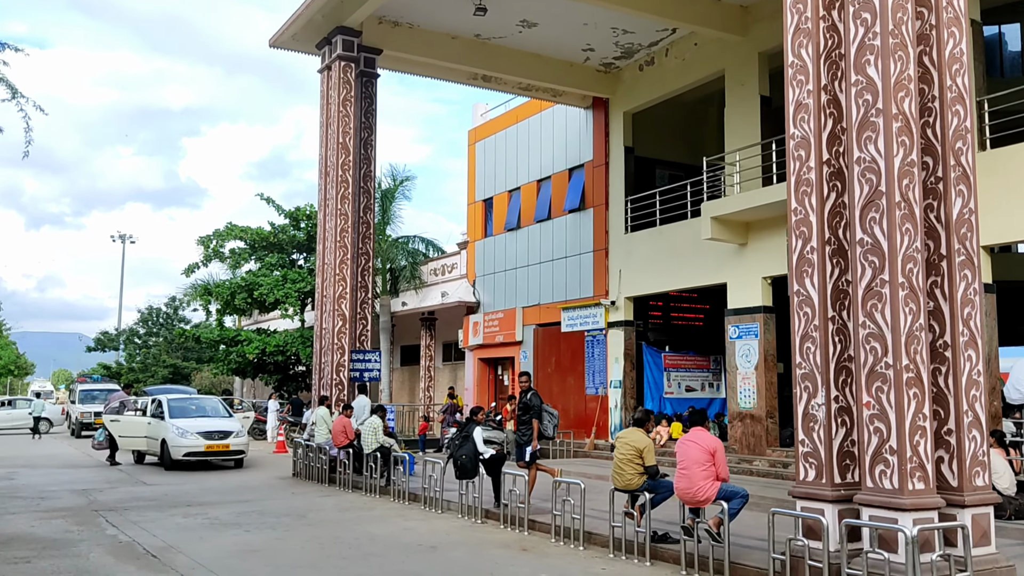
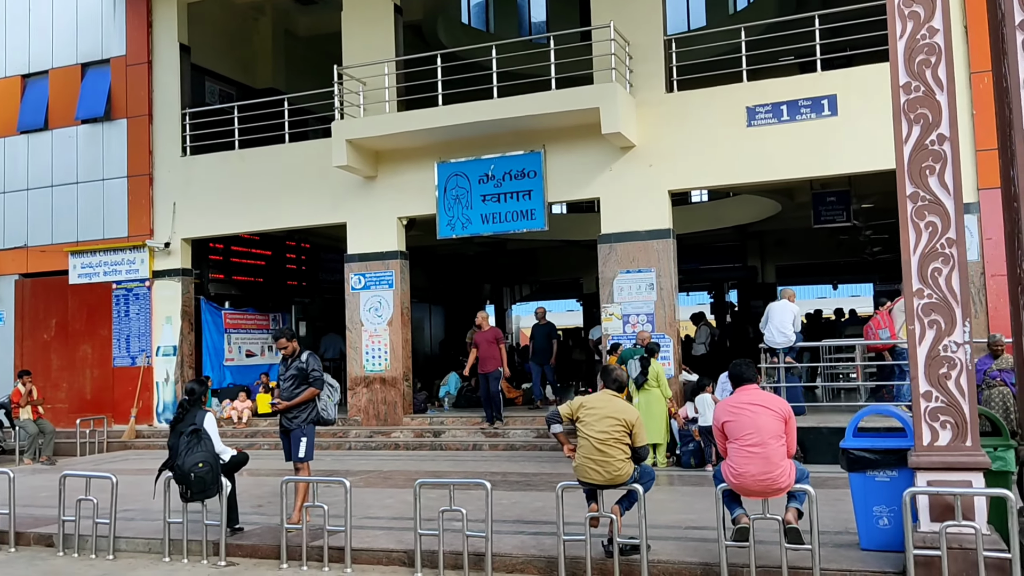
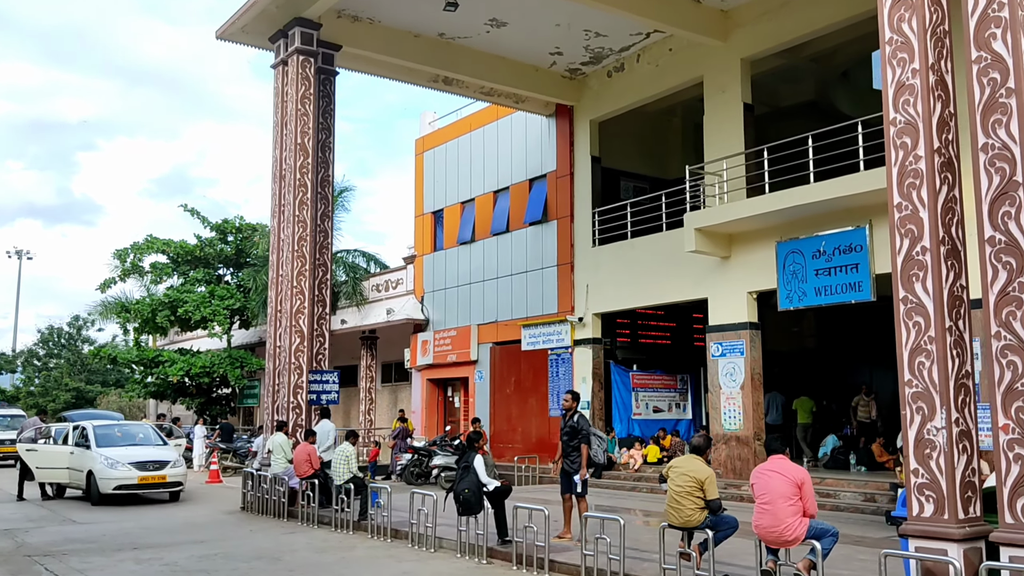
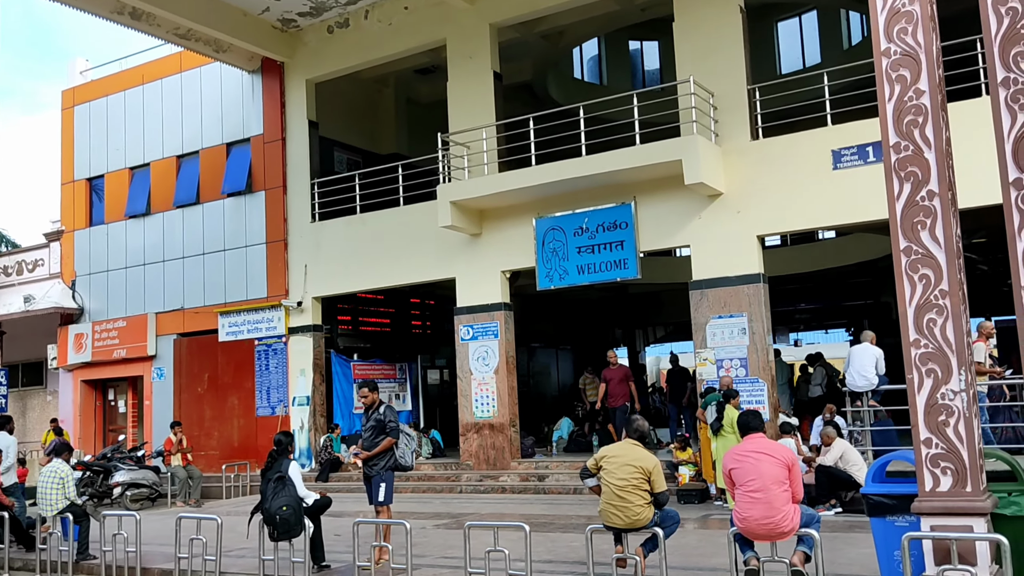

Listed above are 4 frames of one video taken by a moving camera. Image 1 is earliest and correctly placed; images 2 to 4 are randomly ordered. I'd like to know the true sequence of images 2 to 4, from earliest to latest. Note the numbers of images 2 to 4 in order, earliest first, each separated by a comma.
3, 4, 2
